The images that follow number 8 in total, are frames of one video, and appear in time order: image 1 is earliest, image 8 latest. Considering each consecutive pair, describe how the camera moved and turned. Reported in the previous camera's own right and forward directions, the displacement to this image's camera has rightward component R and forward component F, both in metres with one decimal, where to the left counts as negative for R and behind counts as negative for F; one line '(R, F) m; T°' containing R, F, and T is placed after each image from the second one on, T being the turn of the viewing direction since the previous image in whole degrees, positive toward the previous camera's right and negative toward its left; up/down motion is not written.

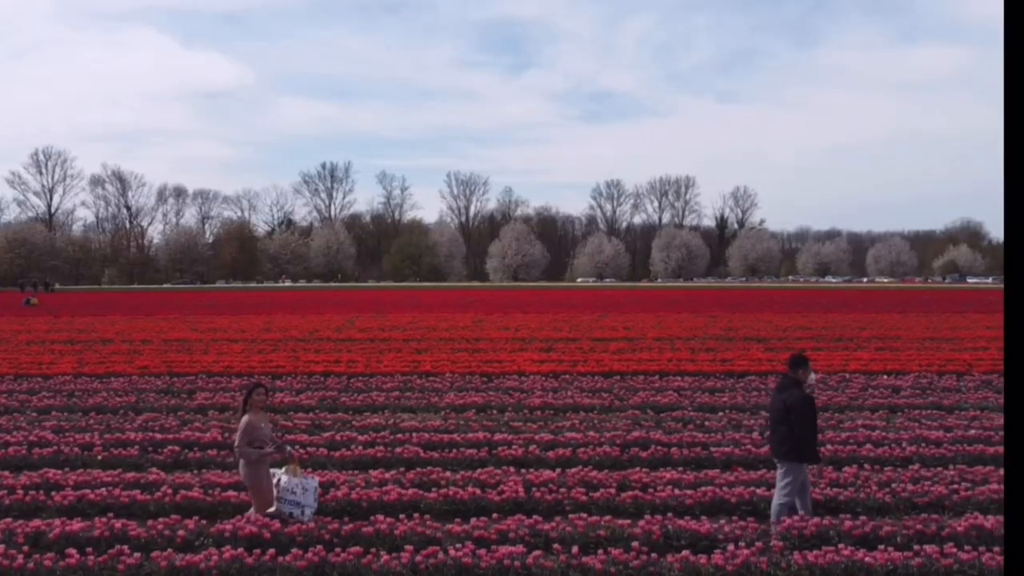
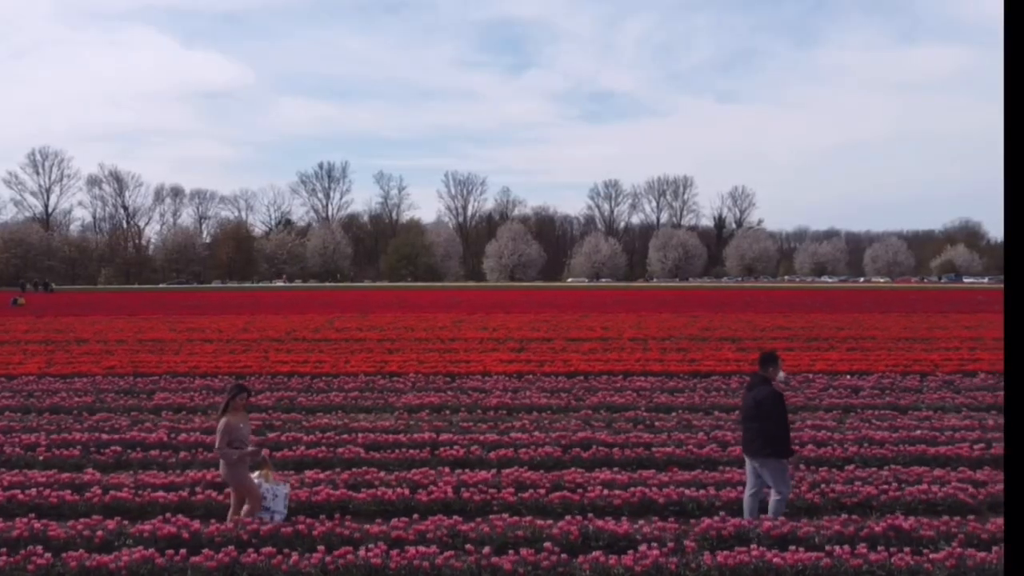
(+0.2, 0.0) m; 0°
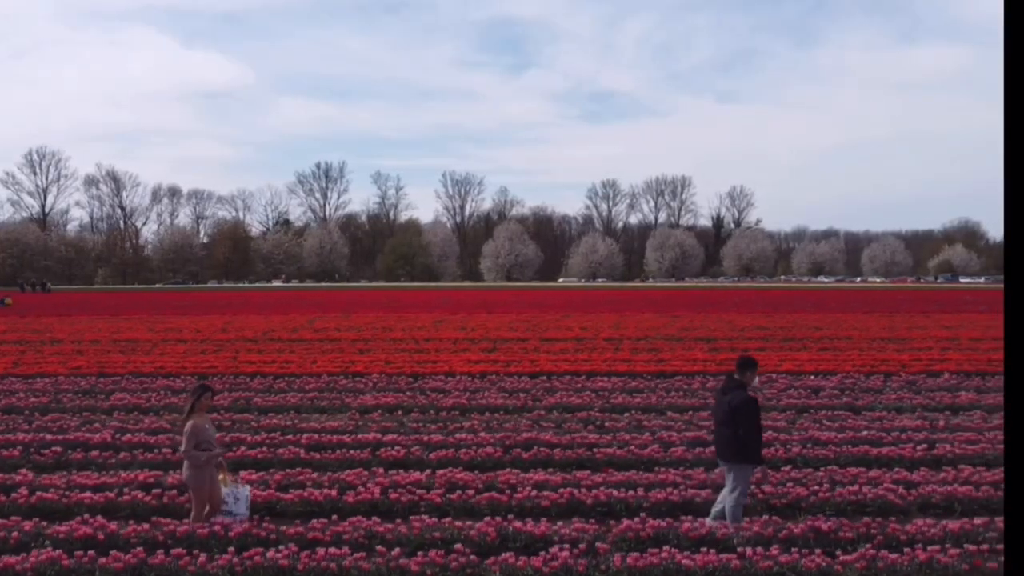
(+0.2, 0.0) m; 0°
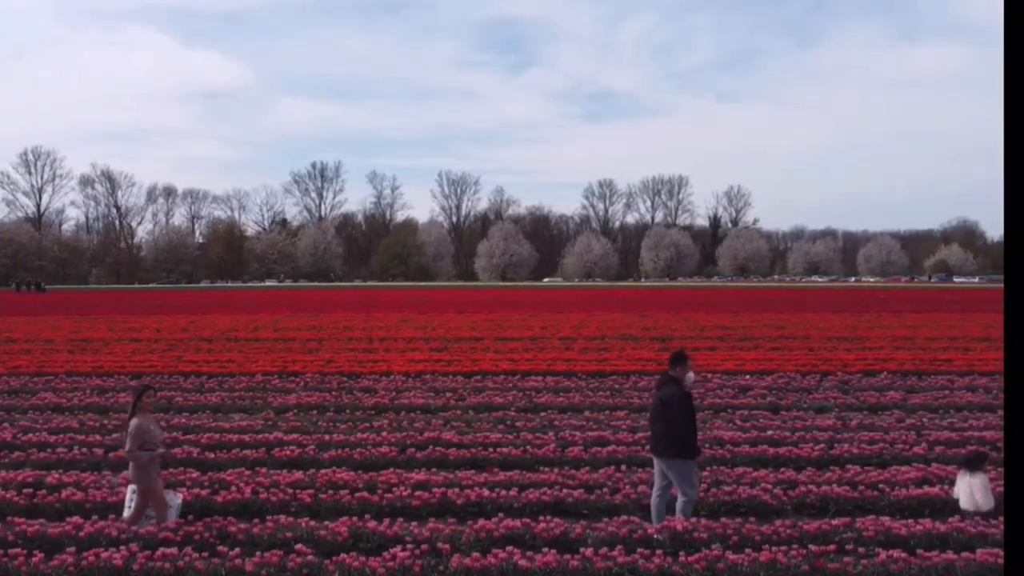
(+0.3, 0.0) m; 0°
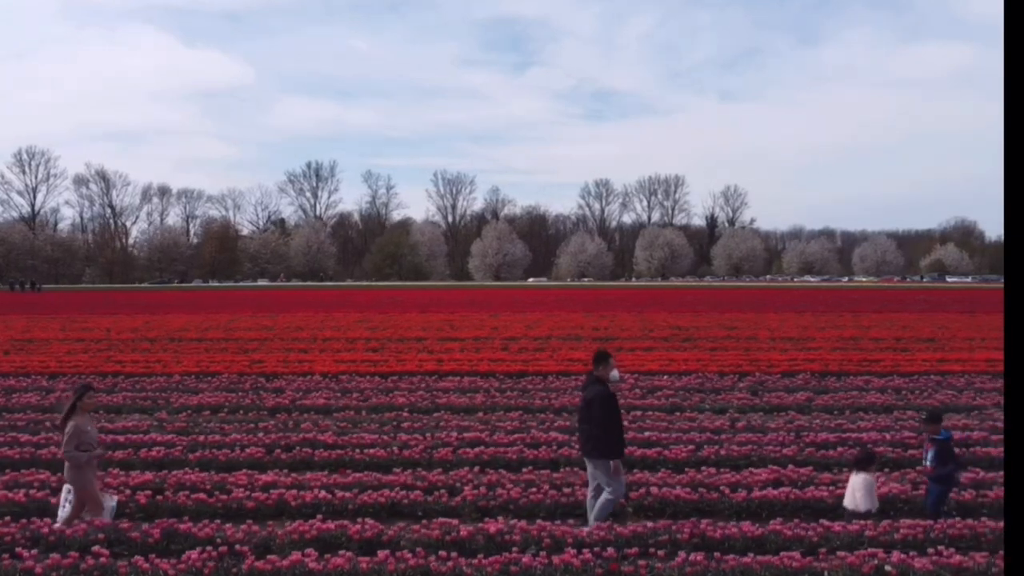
(+0.4, 0.0) m; 0°
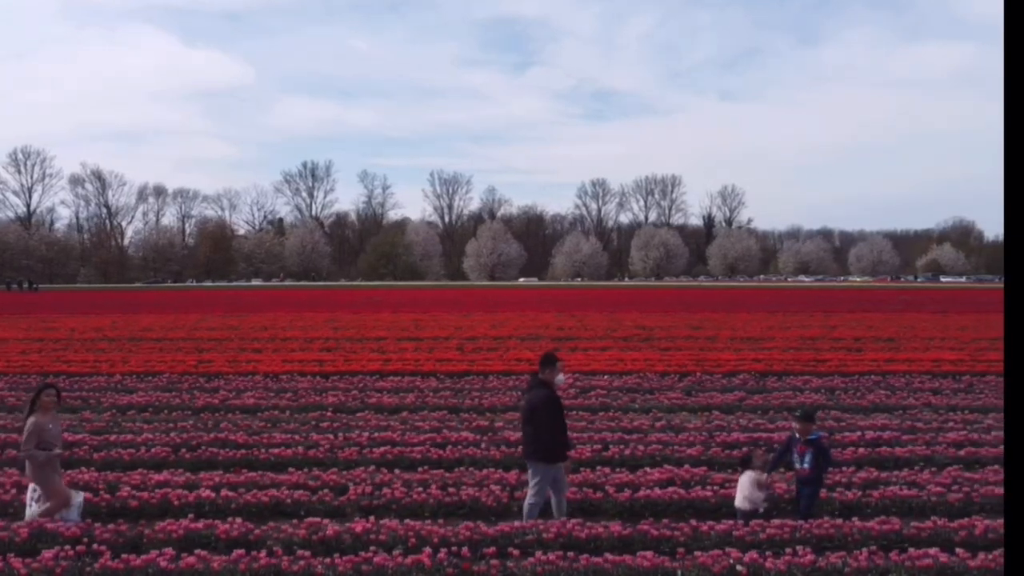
(+0.3, 0.0) m; 0°
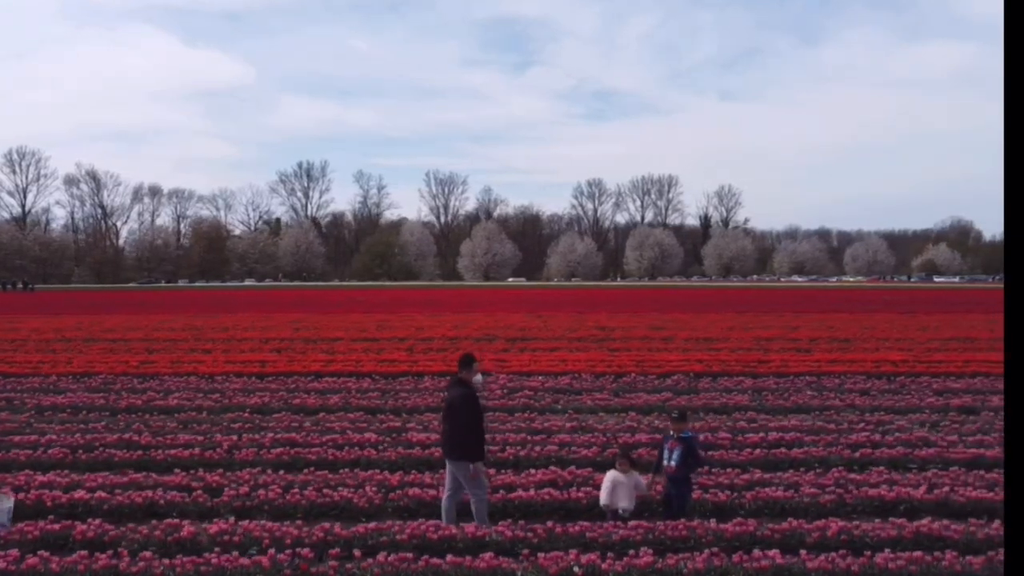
(+0.3, 0.0) m; 0°
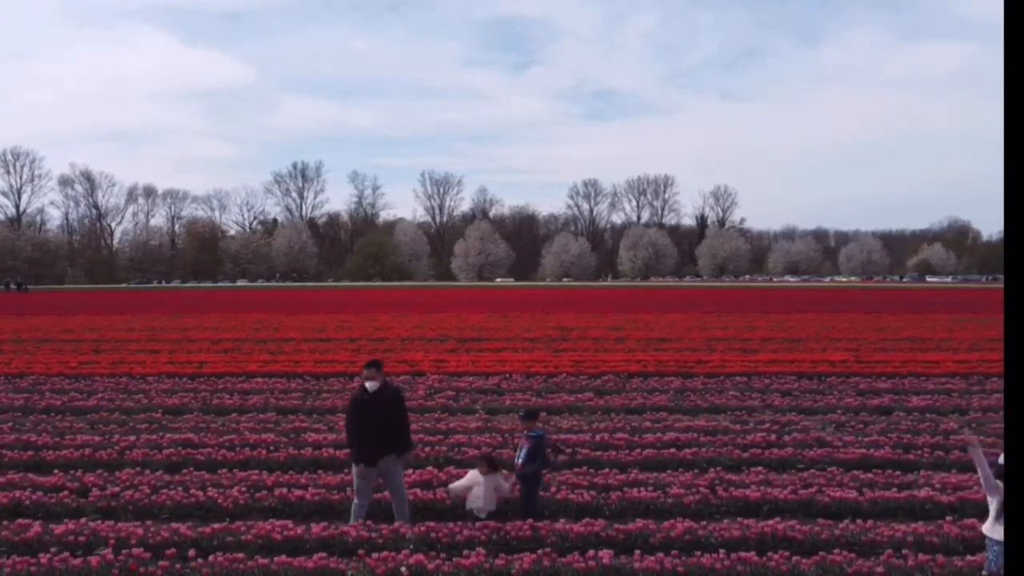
(+0.3, 0.0) m; 0°
